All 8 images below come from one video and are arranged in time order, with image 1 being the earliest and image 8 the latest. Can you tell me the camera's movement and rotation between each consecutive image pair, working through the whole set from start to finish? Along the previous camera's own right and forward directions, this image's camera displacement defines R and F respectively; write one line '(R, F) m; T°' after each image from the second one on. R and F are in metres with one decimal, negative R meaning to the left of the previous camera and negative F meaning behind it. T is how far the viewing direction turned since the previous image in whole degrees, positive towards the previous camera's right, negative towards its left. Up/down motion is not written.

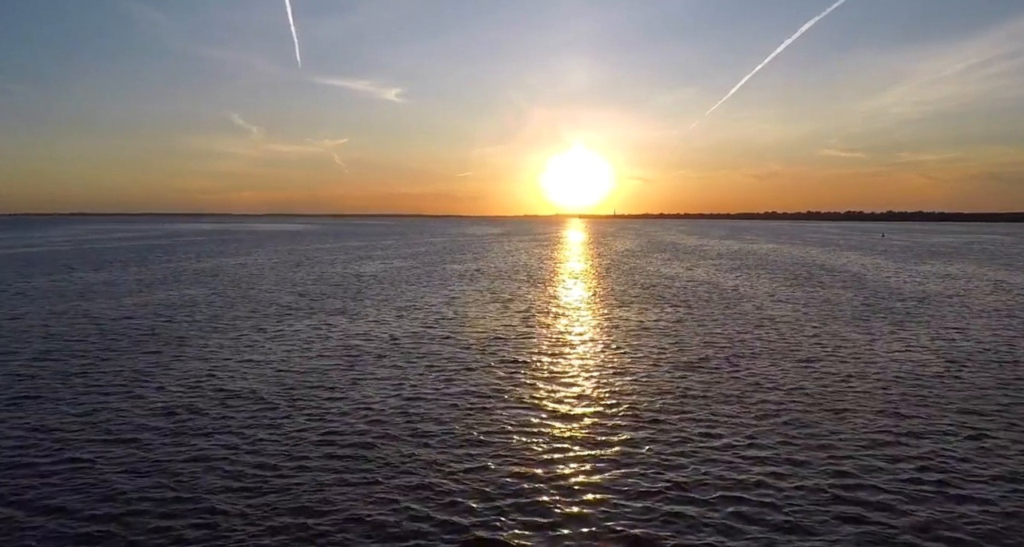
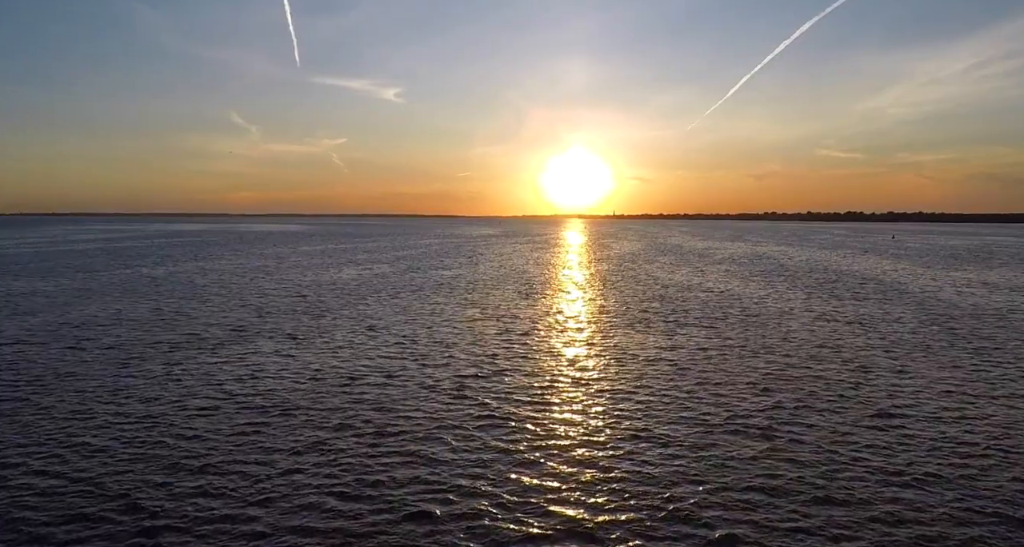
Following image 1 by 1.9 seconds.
(+0.5, +5.5) m; 0°
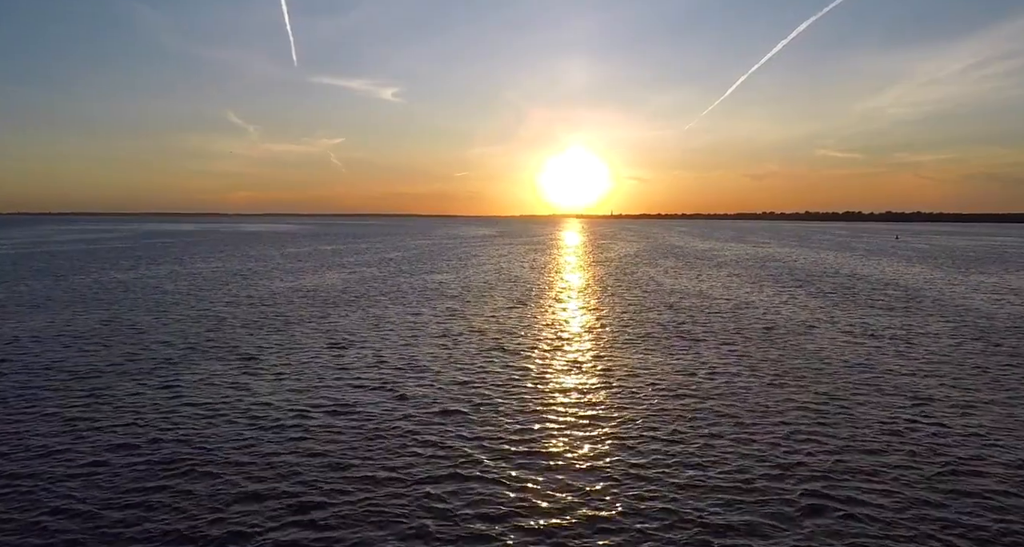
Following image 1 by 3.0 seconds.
(+0.3, +3.1) m; 0°
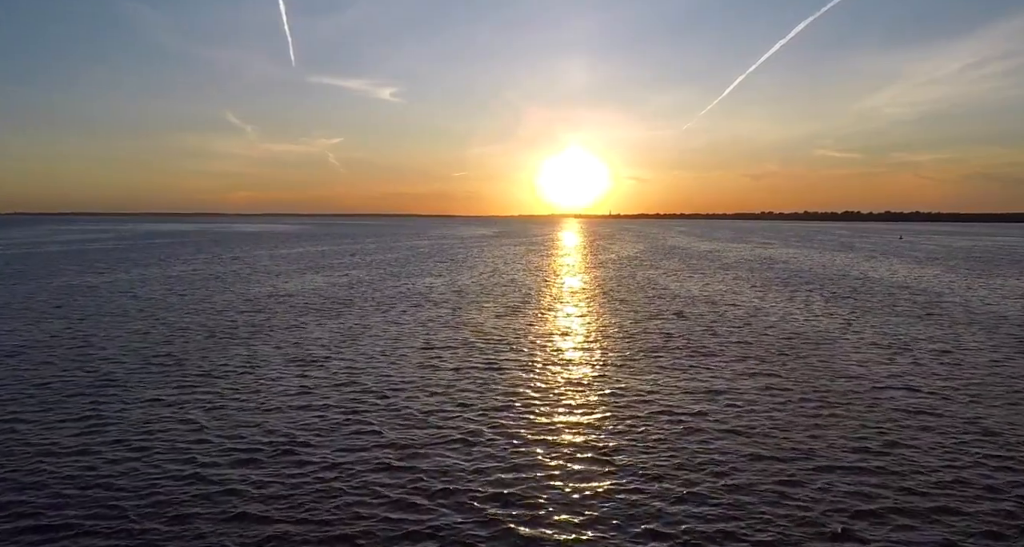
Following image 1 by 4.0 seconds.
(+0.2, +2.5) m; 0°
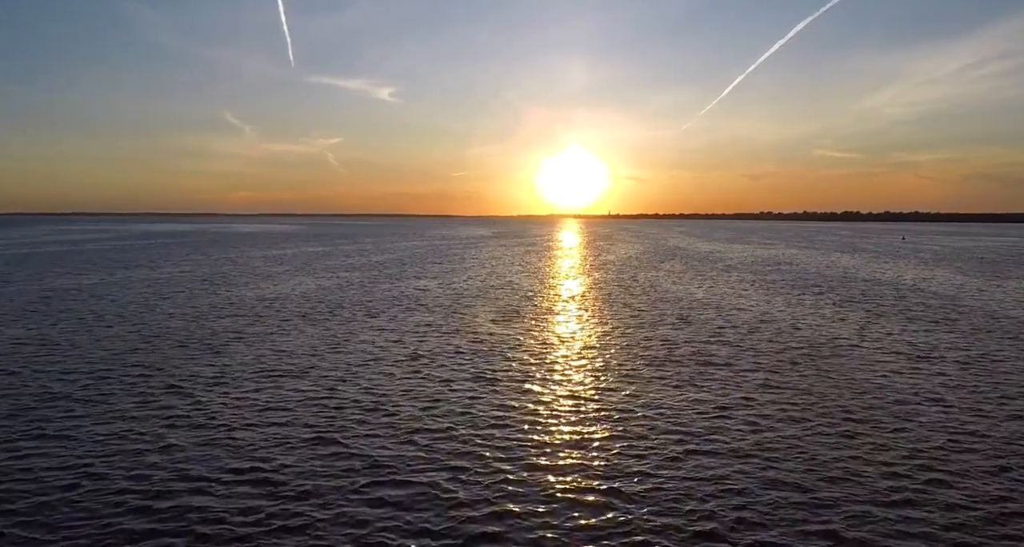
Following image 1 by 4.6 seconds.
(+0.1, +1.6) m; 0°
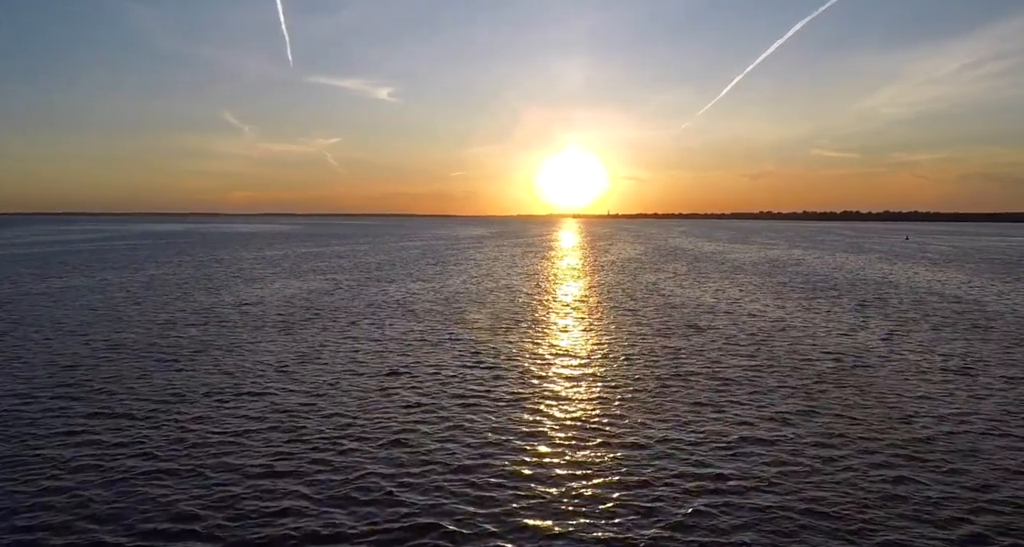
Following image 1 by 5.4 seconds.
(+0.2, +2.2) m; 0°
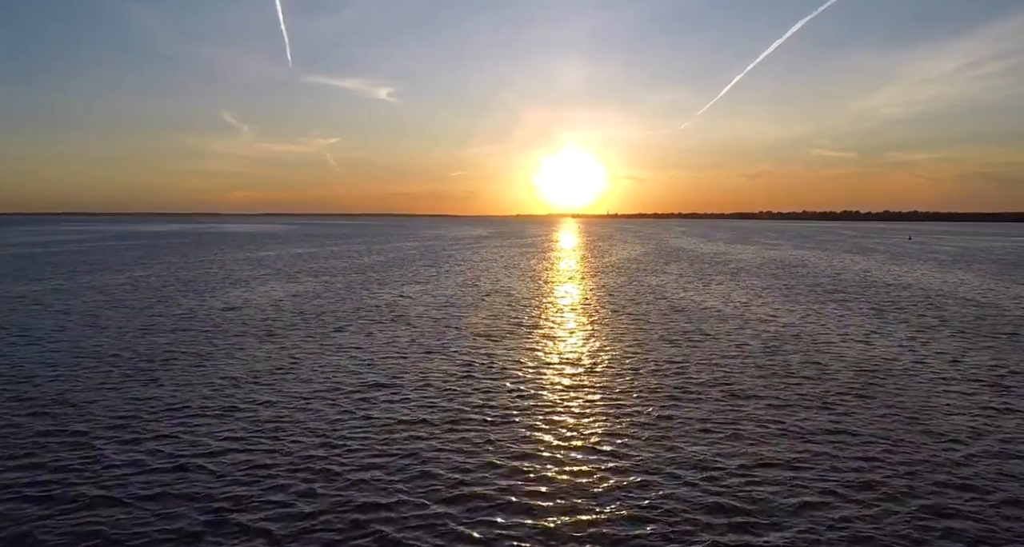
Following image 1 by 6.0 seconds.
(+0.1, +1.6) m; 0°
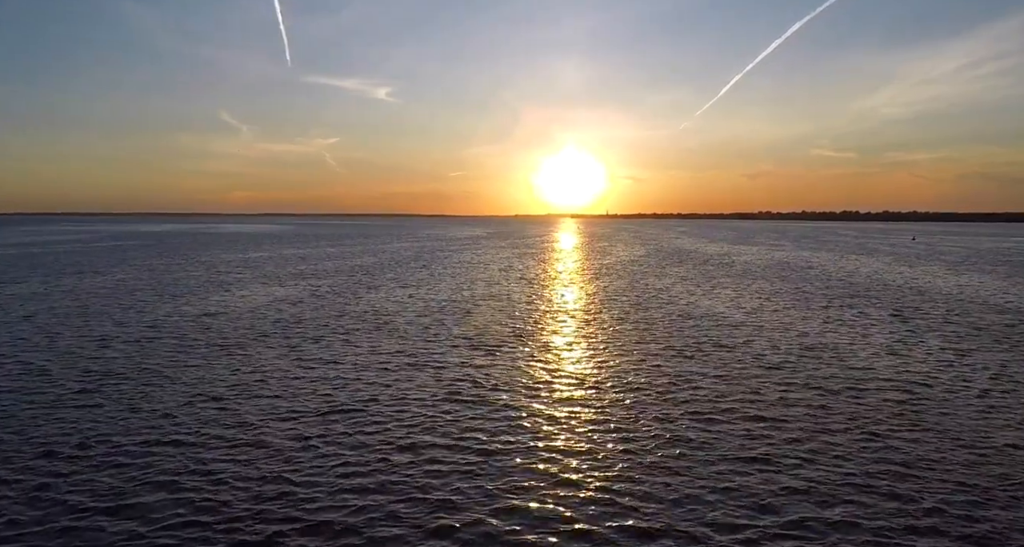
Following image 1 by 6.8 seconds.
(+0.2, +2.0) m; 0°
